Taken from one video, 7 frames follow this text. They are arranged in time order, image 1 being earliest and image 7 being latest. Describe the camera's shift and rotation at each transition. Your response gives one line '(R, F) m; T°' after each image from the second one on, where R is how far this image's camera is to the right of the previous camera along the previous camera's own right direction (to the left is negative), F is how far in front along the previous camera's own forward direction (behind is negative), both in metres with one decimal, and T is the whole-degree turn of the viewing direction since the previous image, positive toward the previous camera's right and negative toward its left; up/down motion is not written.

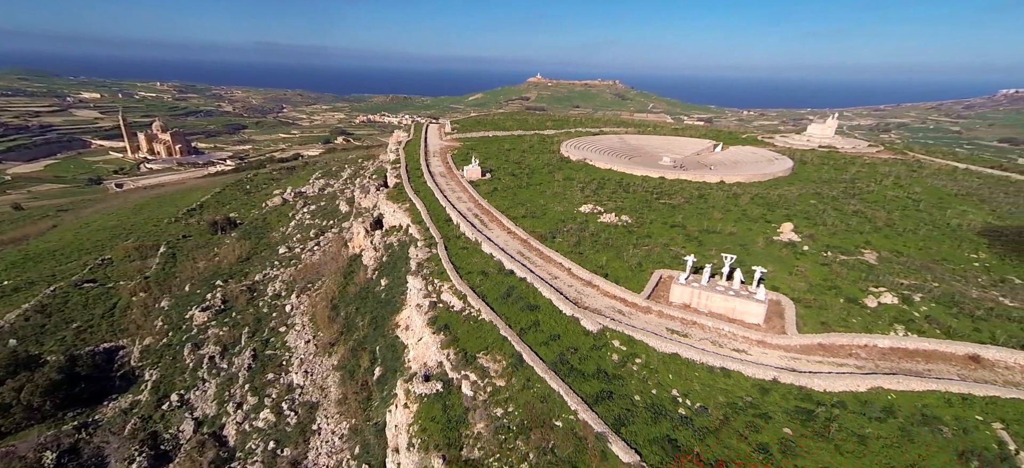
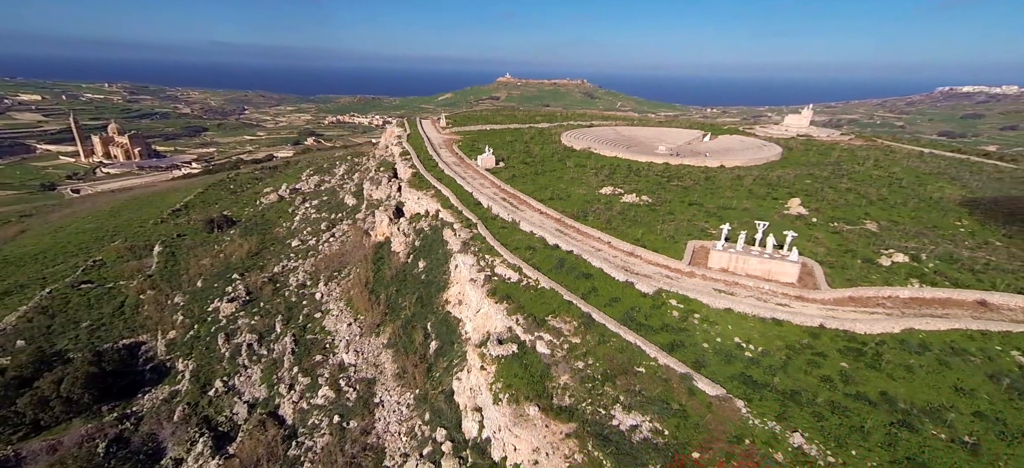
(-3.5, -1.0) m; +4°
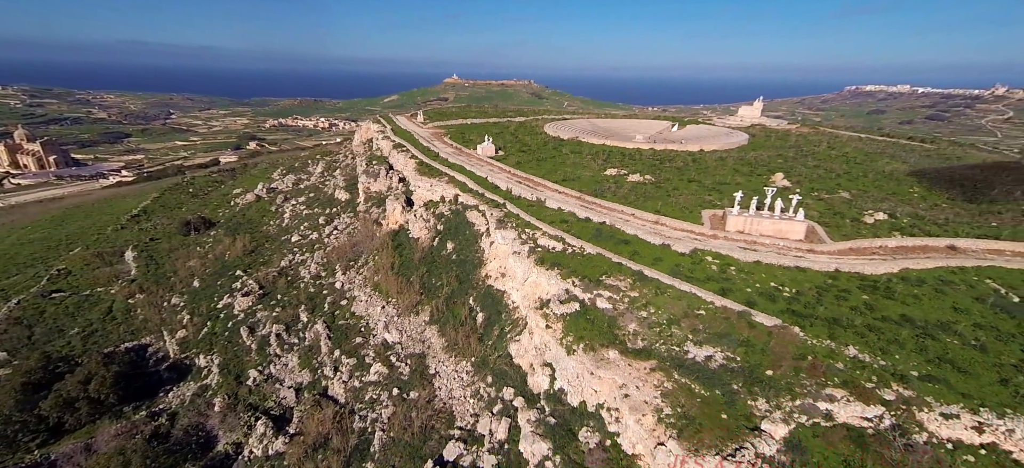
(-4.3, -1.2) m; +6°
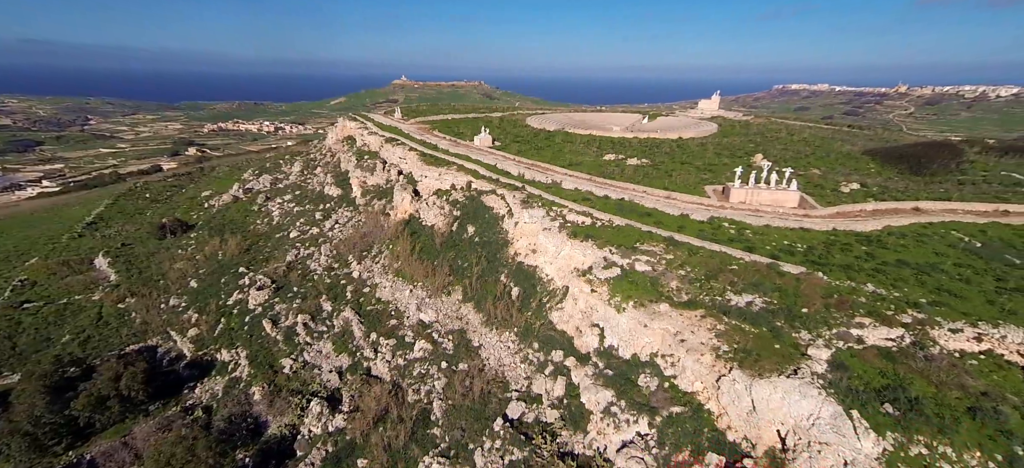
(-3.9, -1.1) m; +6°
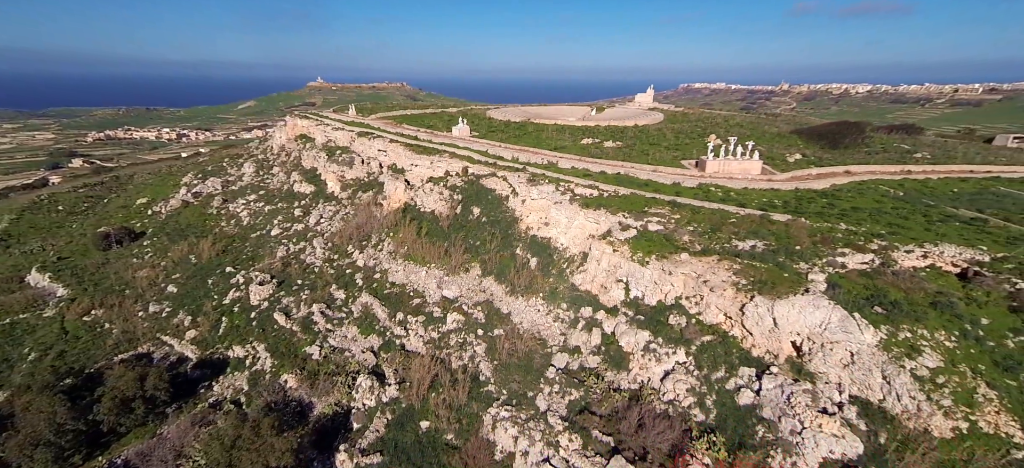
(-4.9, -1.5) m; +9°
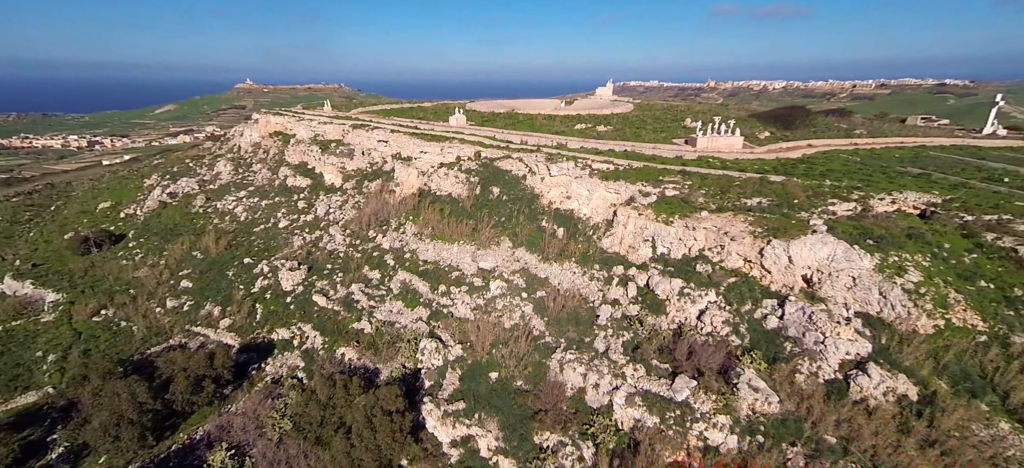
(-5.0, -2.0) m; +7°
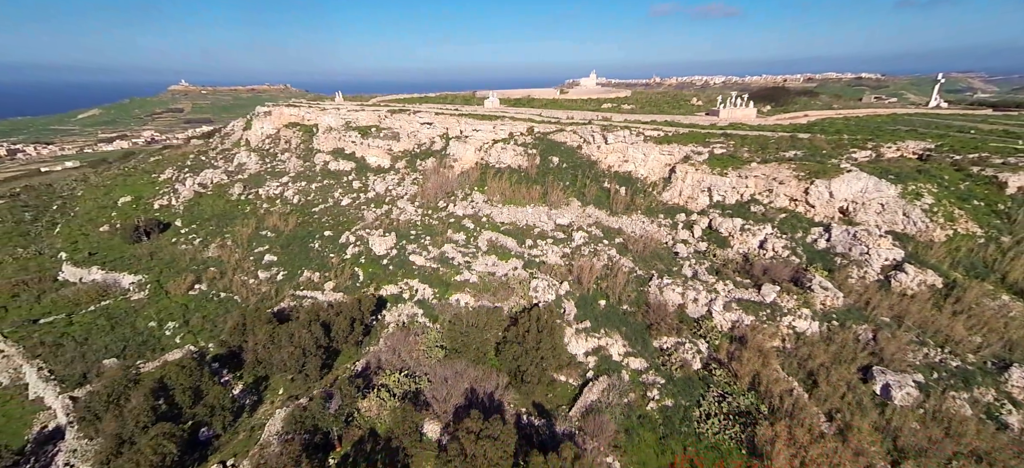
(-8.0, -3.4) m; +6°
